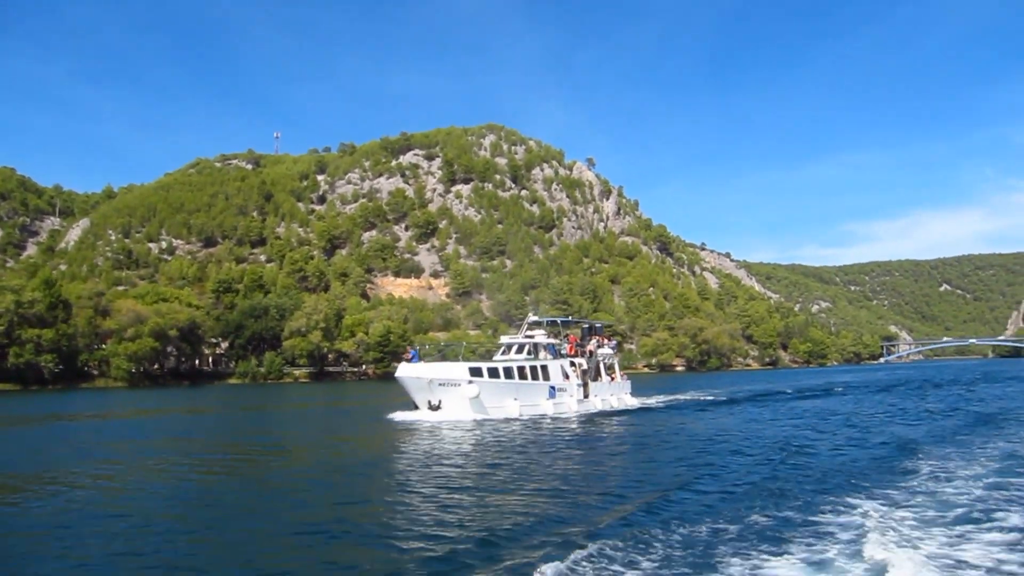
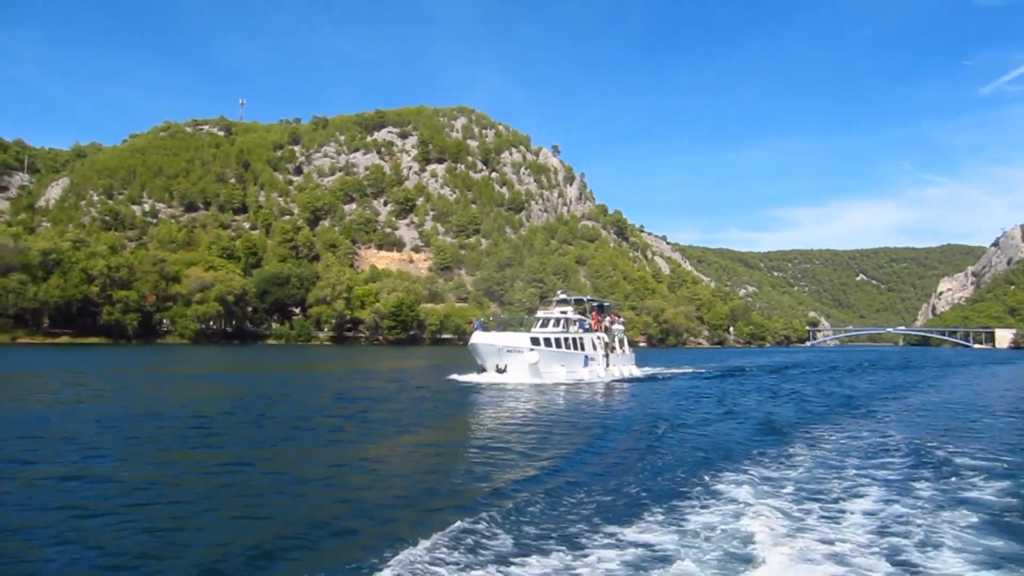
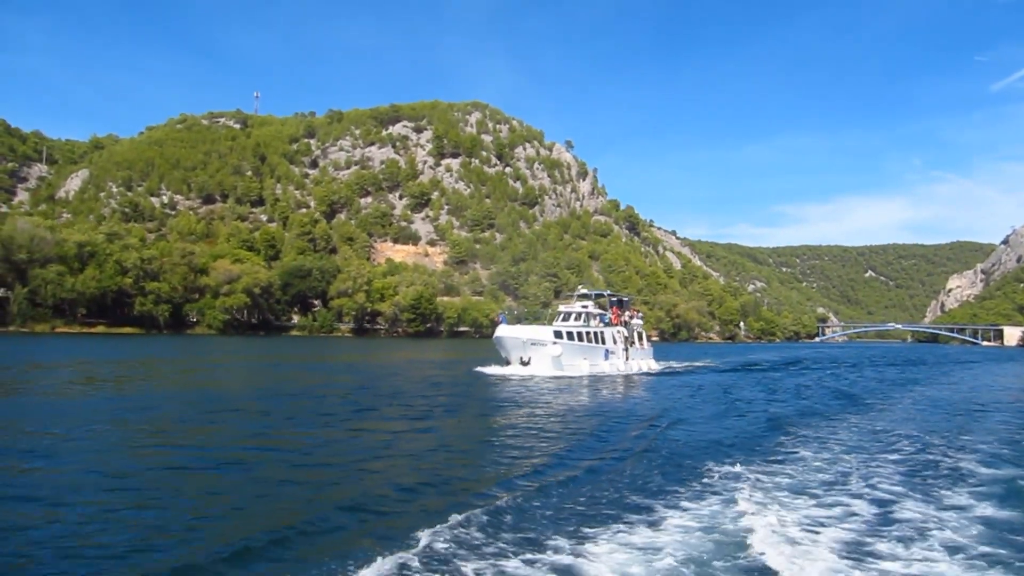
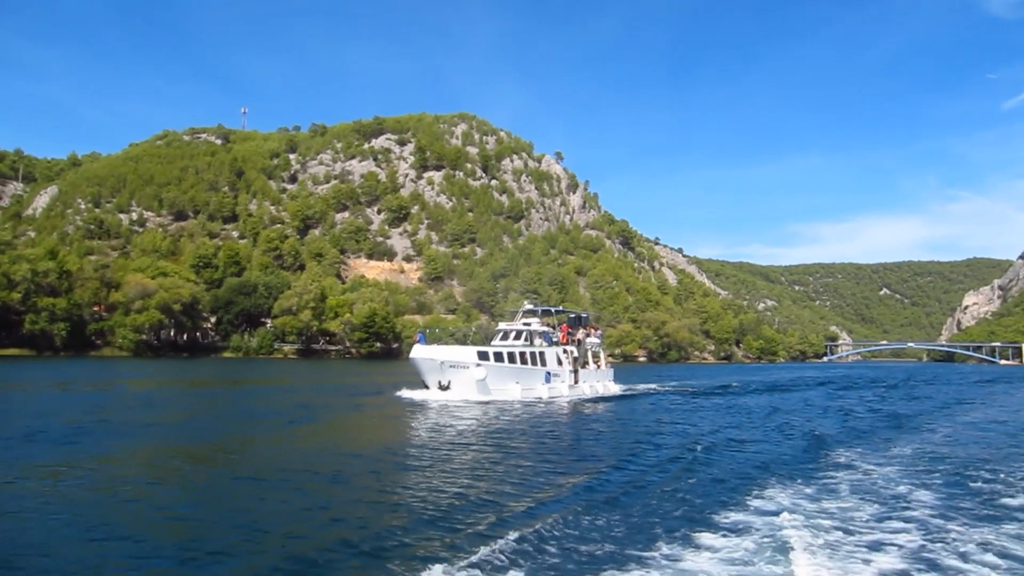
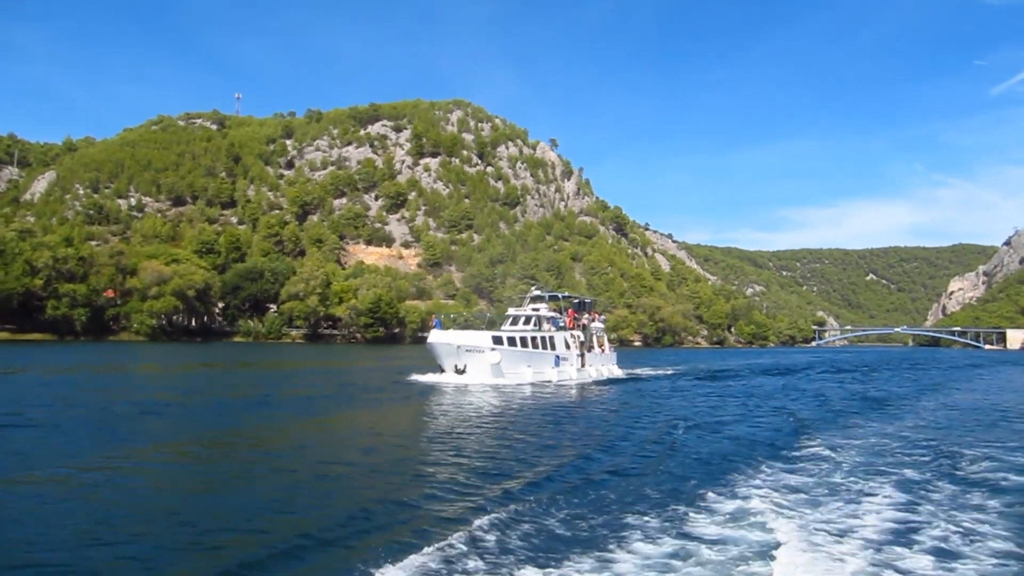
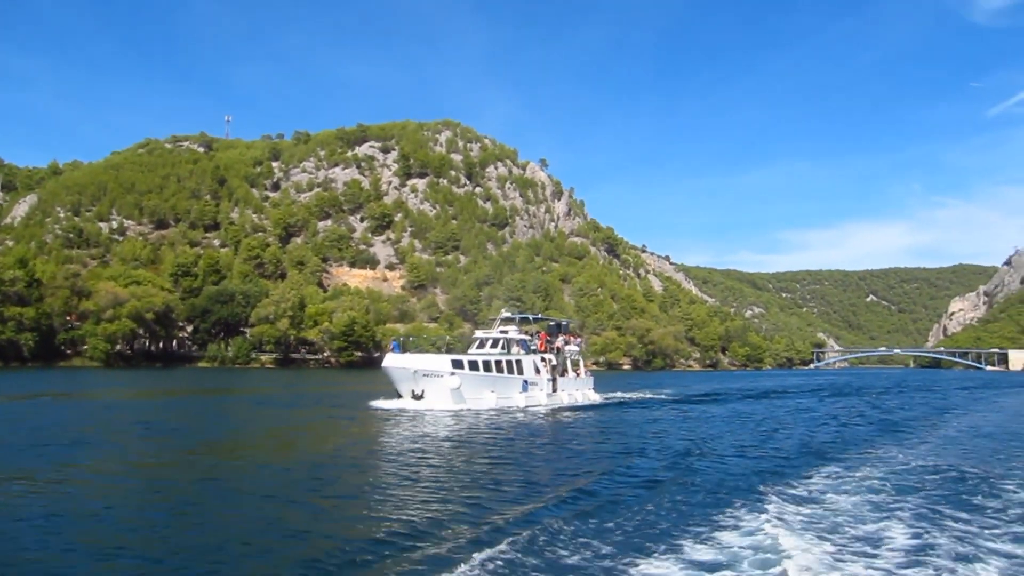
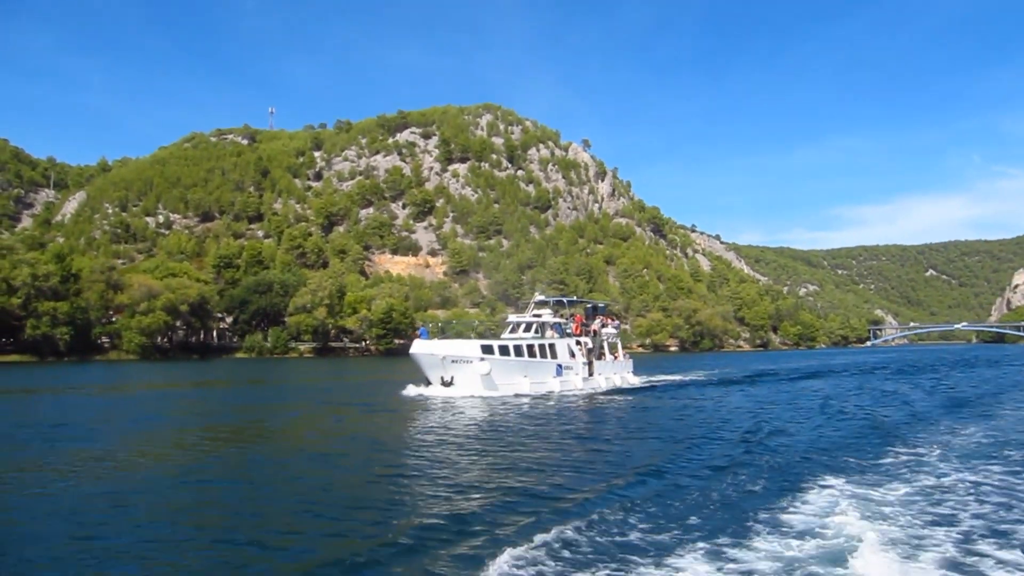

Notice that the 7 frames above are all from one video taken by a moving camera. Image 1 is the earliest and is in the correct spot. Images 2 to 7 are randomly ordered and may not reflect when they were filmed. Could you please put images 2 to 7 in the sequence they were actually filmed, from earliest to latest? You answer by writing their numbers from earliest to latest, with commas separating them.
7, 6, 4, 5, 2, 3
